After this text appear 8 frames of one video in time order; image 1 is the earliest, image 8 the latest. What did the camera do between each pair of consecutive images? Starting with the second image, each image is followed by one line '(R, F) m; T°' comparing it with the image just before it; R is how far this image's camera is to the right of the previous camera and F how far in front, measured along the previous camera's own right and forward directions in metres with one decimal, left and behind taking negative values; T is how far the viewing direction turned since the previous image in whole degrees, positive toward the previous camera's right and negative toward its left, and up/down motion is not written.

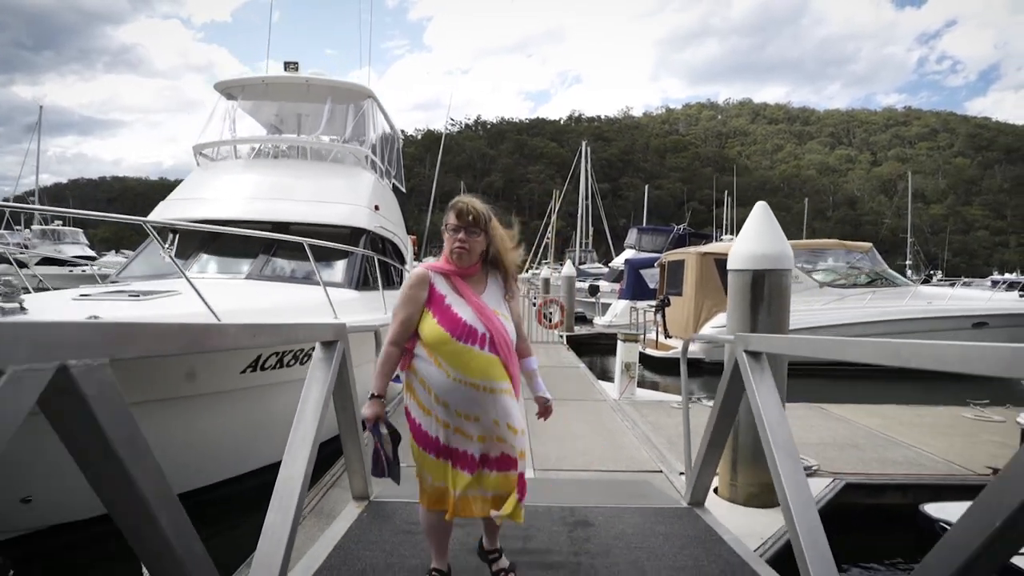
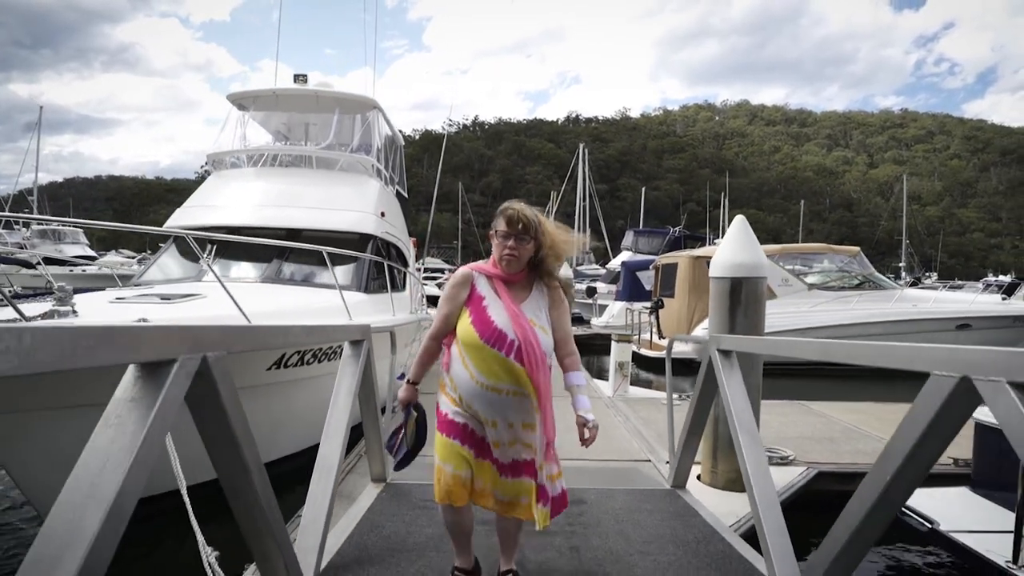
(0.0, -0.3) m; 0°
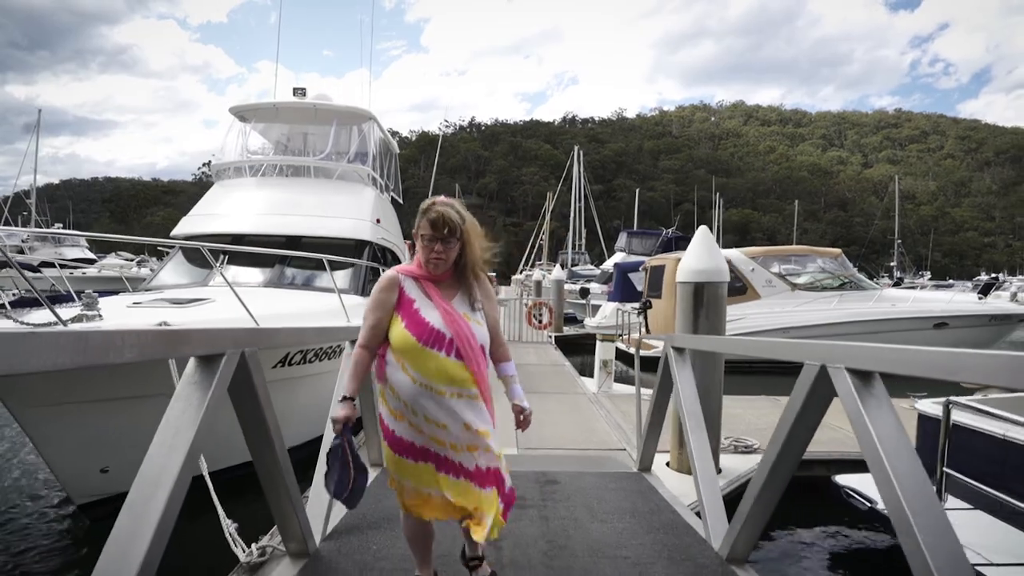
(+0.1, -0.4) m; 0°
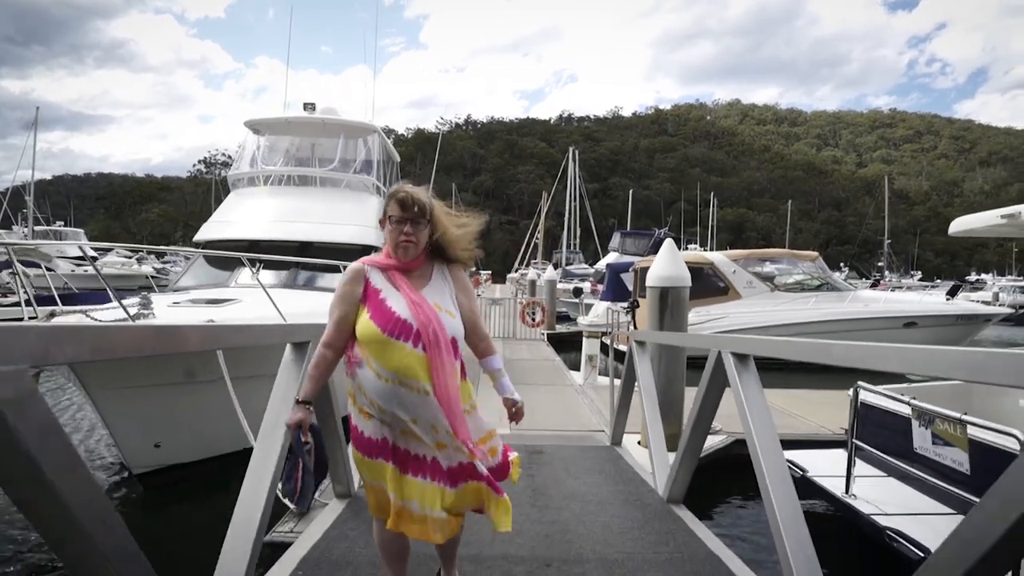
(0.0, -0.7) m; 0°
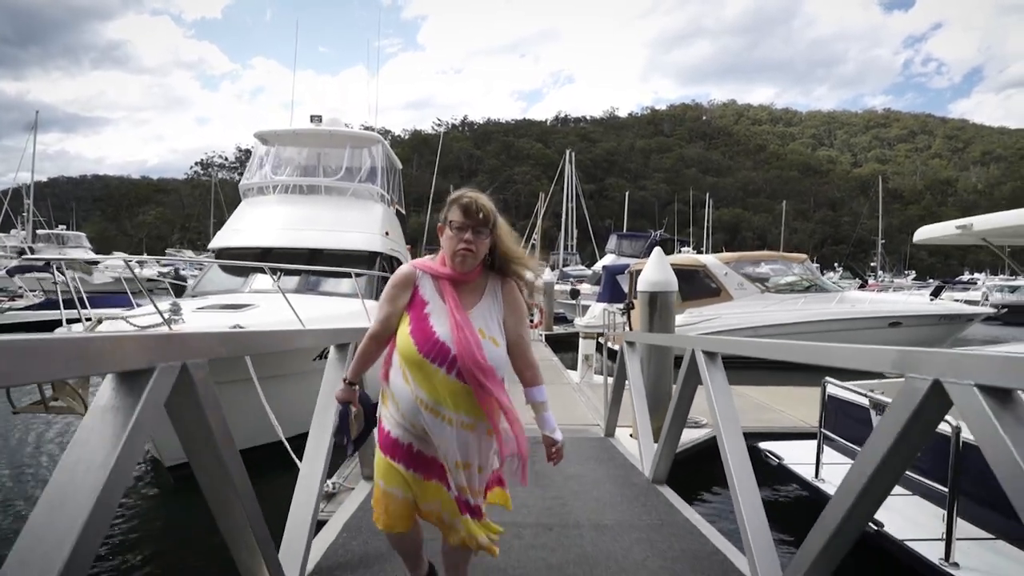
(0.0, -0.4) m; 0°
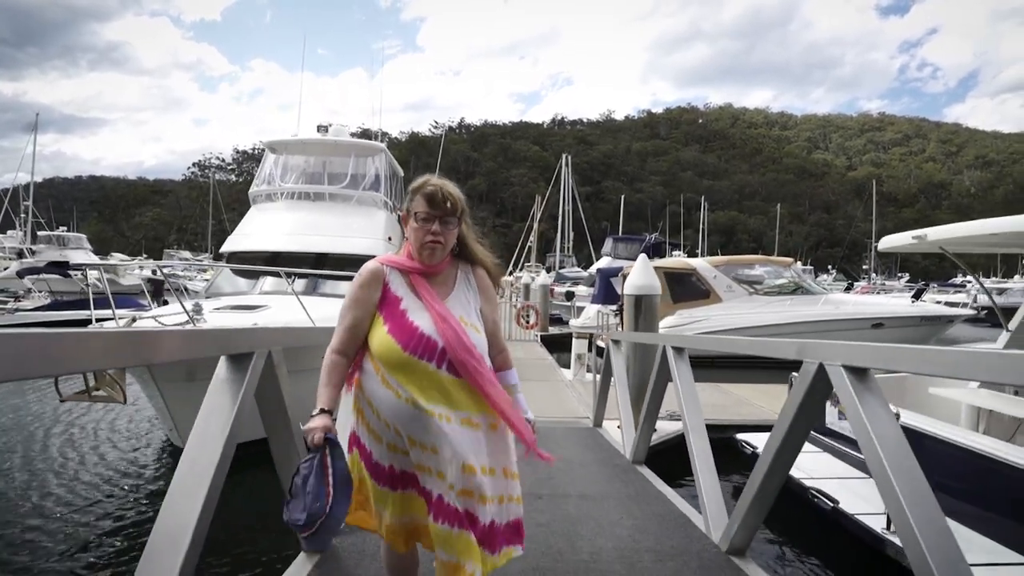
(0.0, -0.4) m; 0°
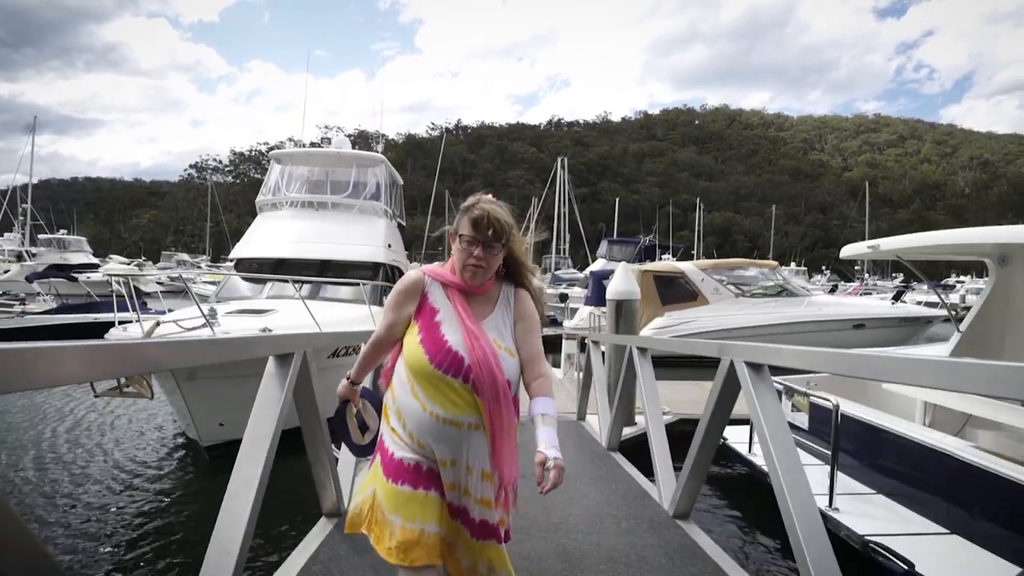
(+0.1, -0.5) m; 0°
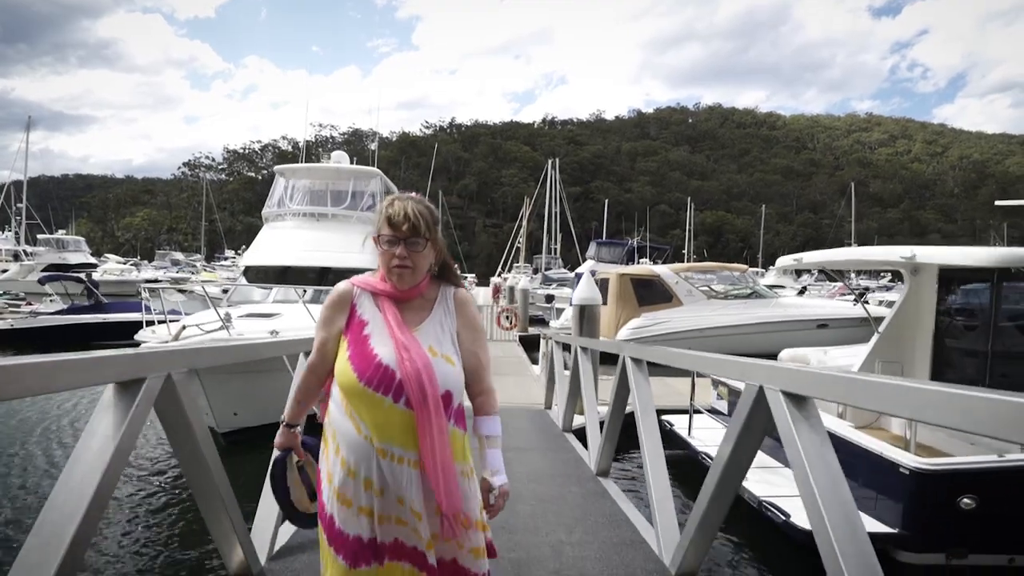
(+0.2, -0.9) m; +1°
